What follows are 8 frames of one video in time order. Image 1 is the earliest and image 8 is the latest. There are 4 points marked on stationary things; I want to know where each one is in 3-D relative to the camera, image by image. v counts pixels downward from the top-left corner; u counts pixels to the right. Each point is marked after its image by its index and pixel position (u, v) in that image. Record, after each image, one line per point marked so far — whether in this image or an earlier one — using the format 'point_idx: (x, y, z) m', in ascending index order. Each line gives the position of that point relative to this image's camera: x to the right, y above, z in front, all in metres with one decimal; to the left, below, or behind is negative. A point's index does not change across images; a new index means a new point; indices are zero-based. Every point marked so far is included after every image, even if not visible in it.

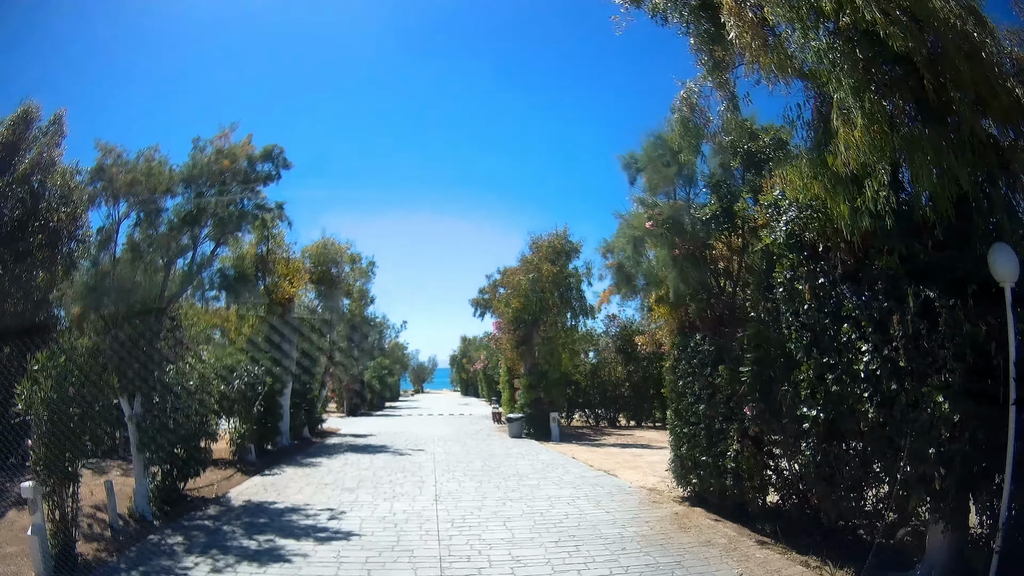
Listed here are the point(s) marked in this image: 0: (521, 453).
0: (+0.2, -3.3, +12.4) m
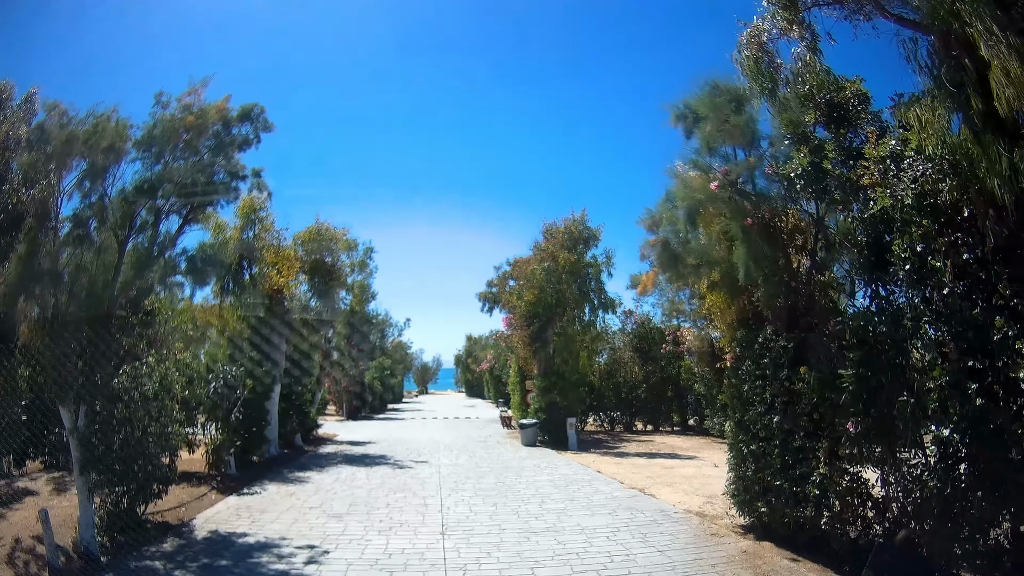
0: (+0.5, -3.1, +10.9) m
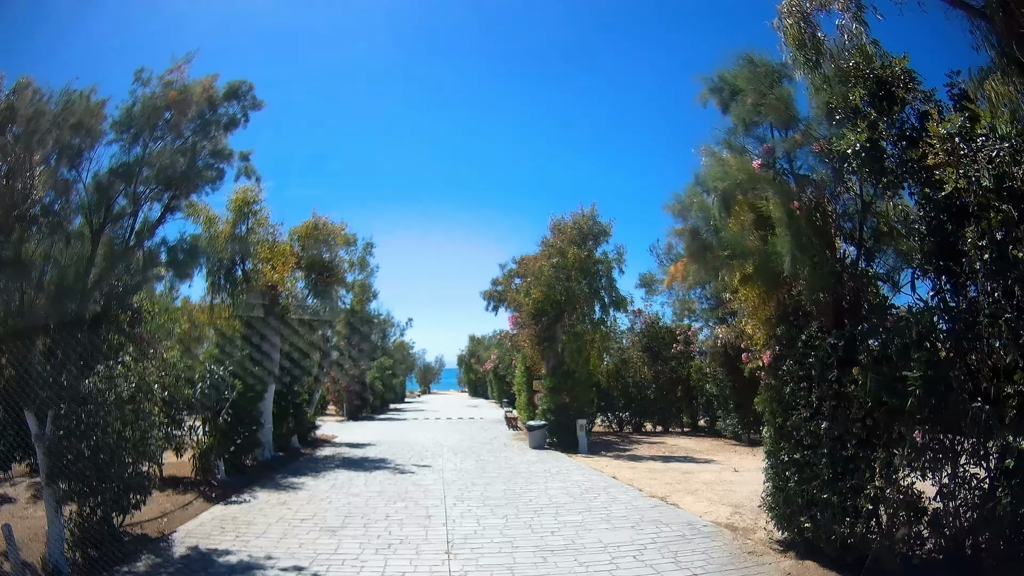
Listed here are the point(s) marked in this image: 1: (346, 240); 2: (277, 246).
0: (+0.6, -3.0, +10.2) m
1: (-4.3, +1.4, +15.7) m
2: (-5.5, +1.0, +14.6) m
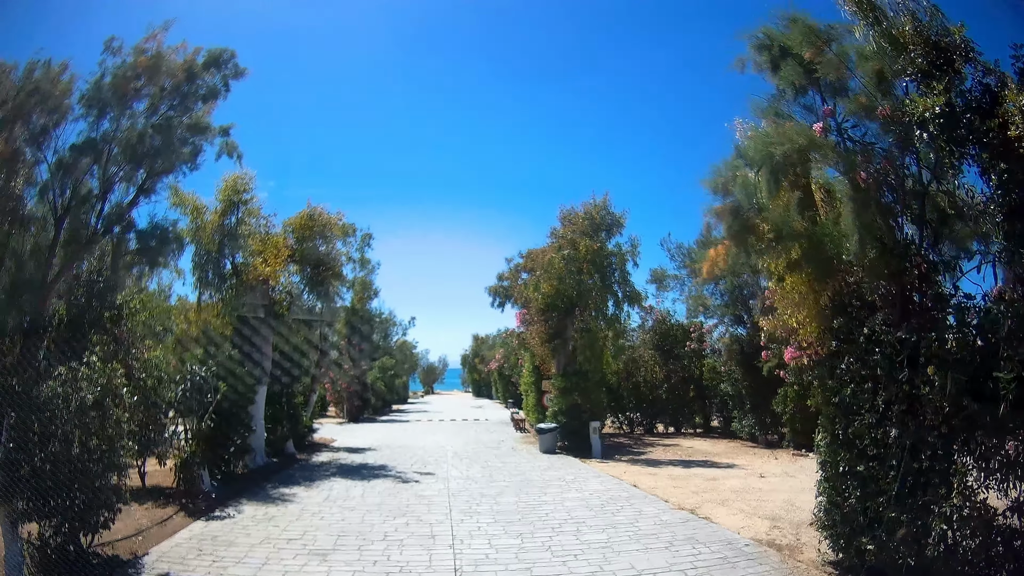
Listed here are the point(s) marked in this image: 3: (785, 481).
0: (+0.8, -2.9, +9.3) m
1: (-4.1, +1.5, +14.9) m
2: (-5.3, +1.1, +13.7) m
3: (+4.8, -3.5, +11.0) m
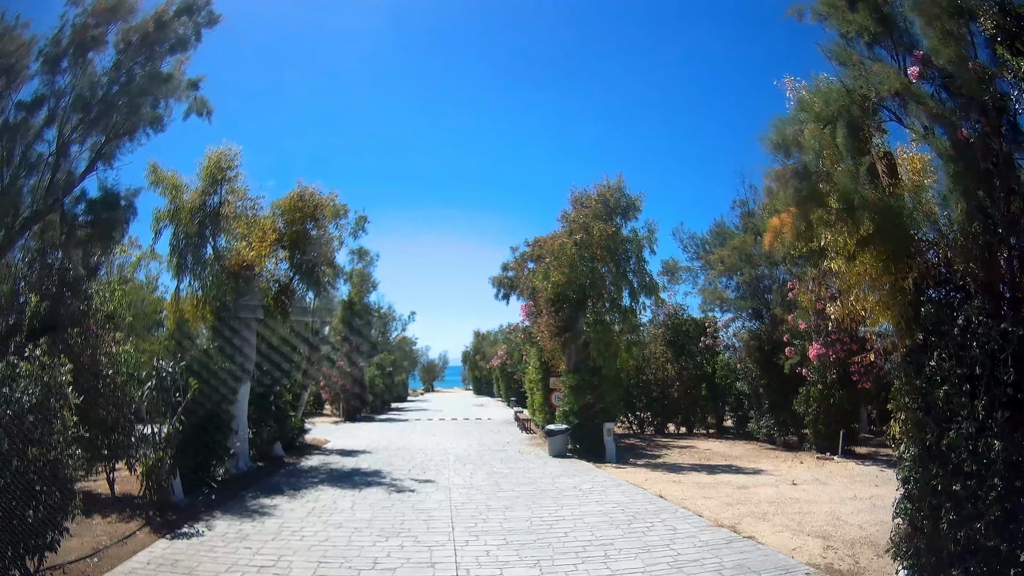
0: (+0.9, -2.7, +8.3) m
1: (-4.0, +1.7, +13.9) m
2: (-5.2, +1.3, +12.7) m
3: (+5.0, -3.3, +10.0) m
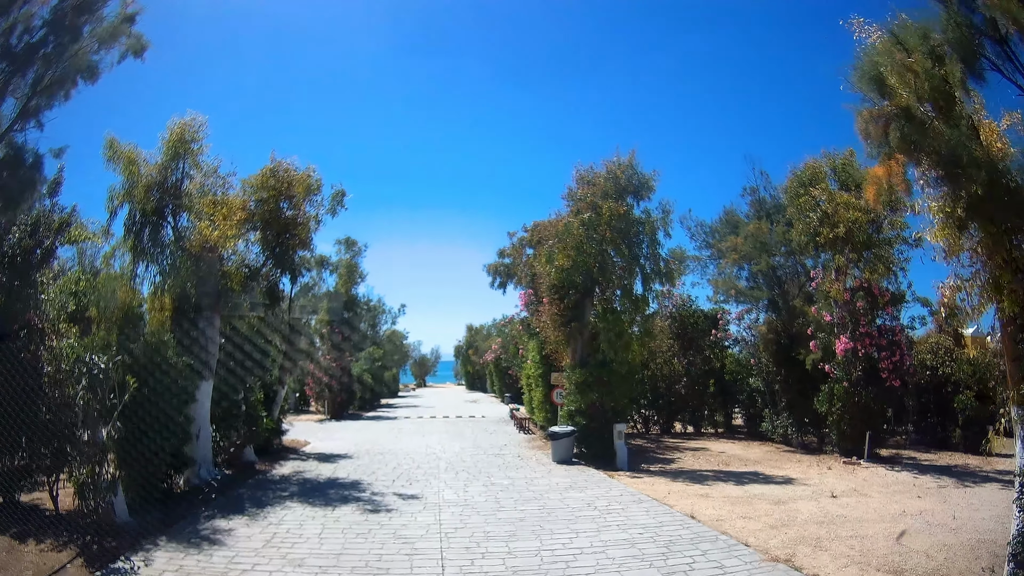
0: (+0.9, -2.5, +7.0) m
1: (-4.0, +2.0, +12.5) m
2: (-5.2, +1.6, +11.3) m
3: (+5.0, -3.0, +8.8) m
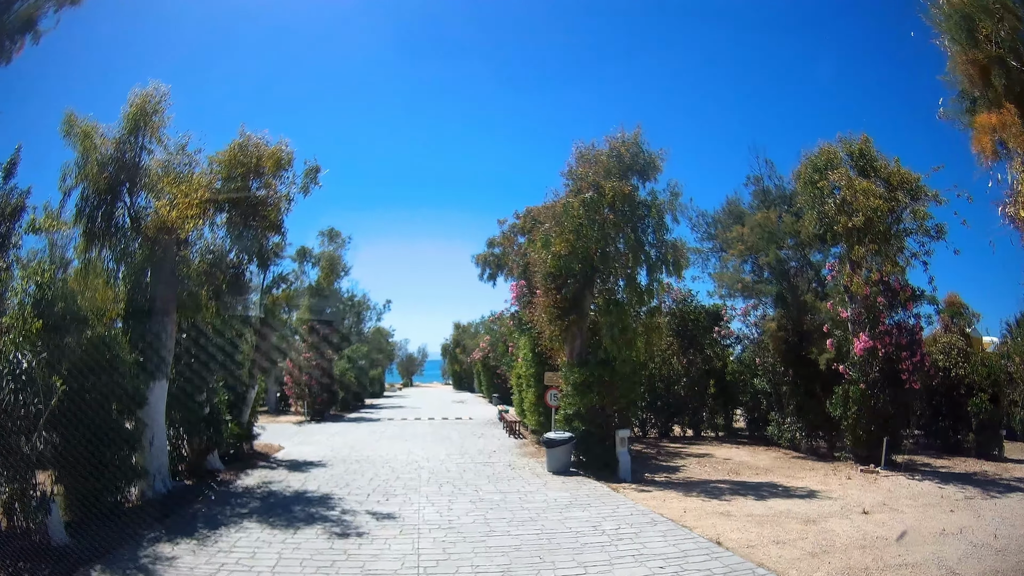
0: (+0.9, -2.4, +6.0) m
1: (-4.2, +2.2, +11.3) m
2: (-5.3, +1.8, +10.2) m
3: (+4.9, -2.9, +7.8) m
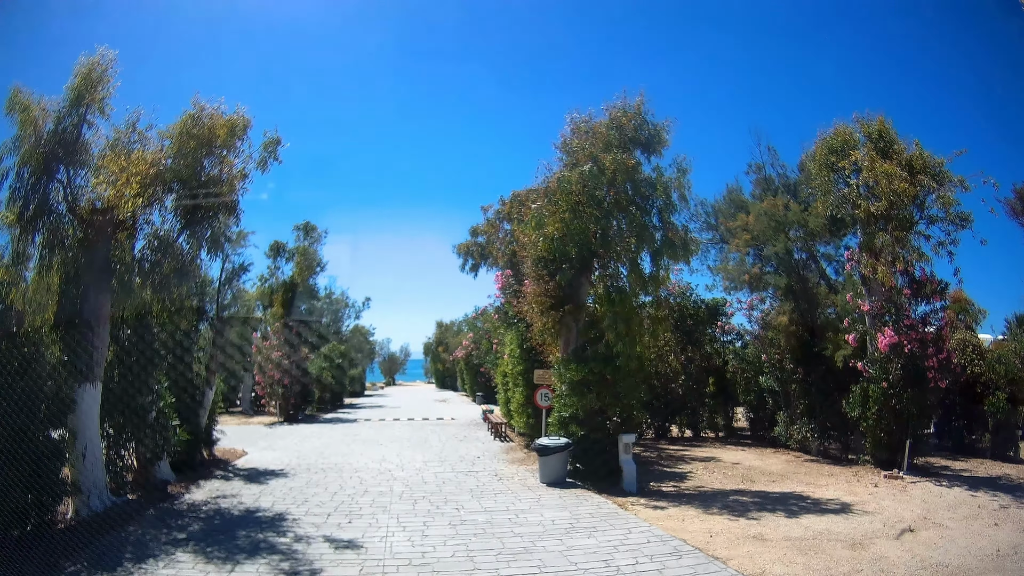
0: (+0.8, -2.2, +4.8) m
1: (-4.3, +2.4, +10.0) m
2: (-5.5, +2.0, +8.8) m
3: (+4.8, -2.7, +6.7) m
